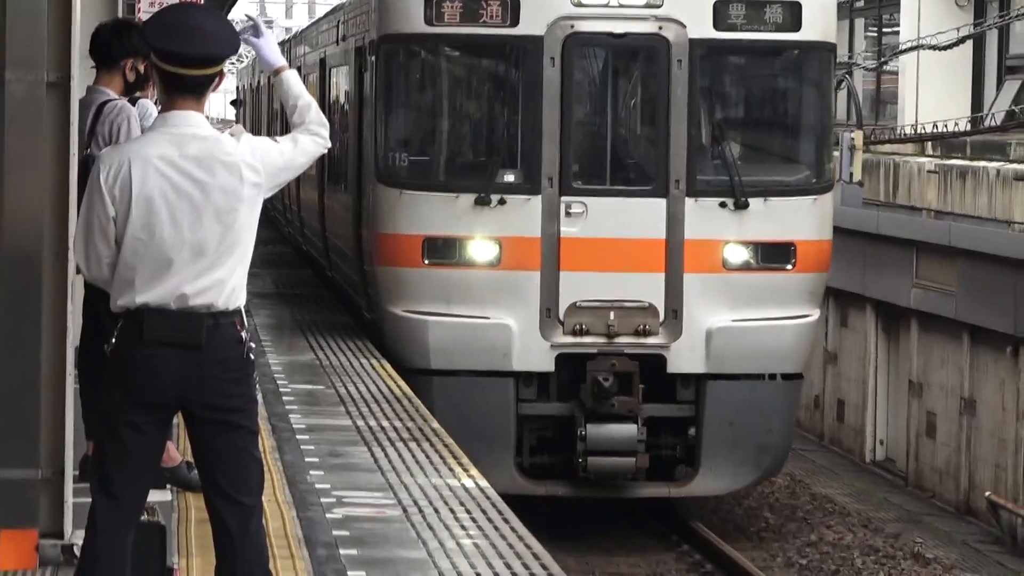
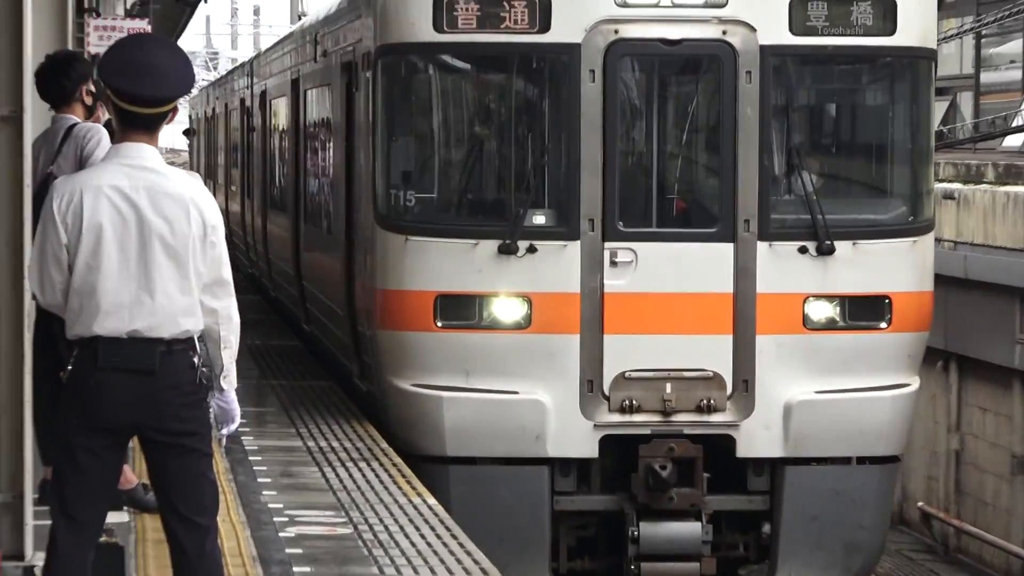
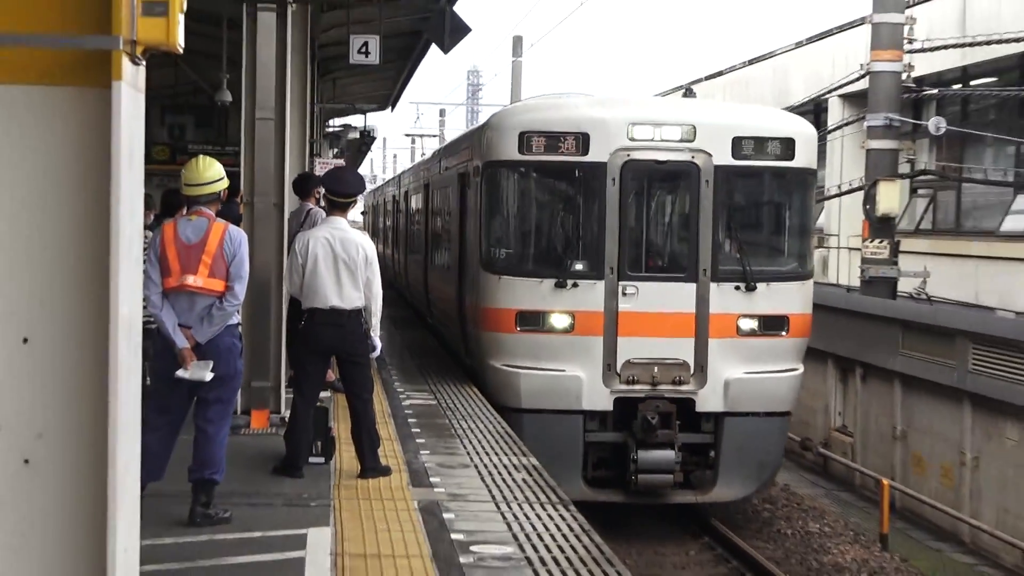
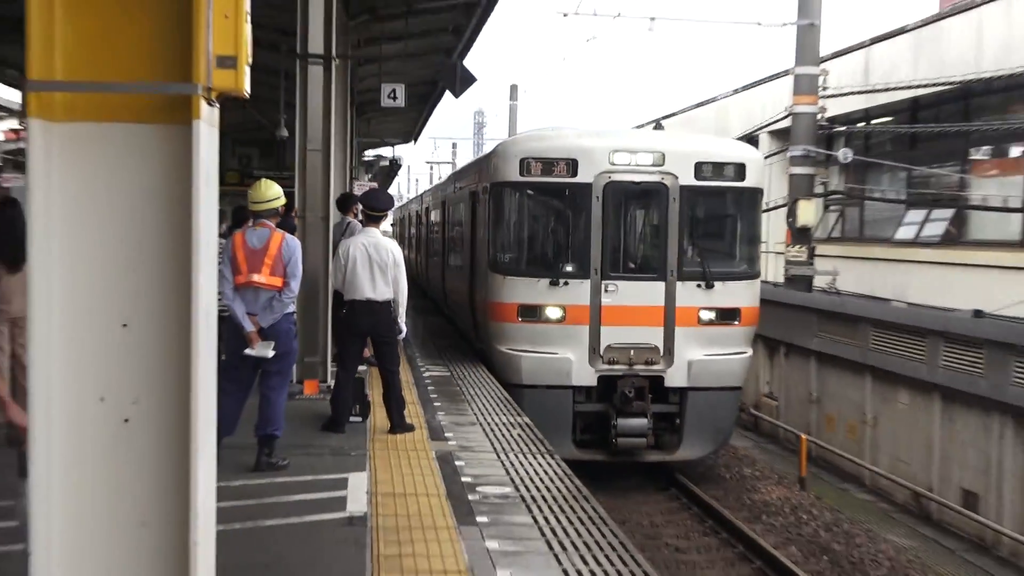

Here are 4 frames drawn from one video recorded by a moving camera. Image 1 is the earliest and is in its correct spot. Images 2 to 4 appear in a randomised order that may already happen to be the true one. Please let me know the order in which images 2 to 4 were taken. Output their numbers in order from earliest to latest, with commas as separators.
2, 3, 4
